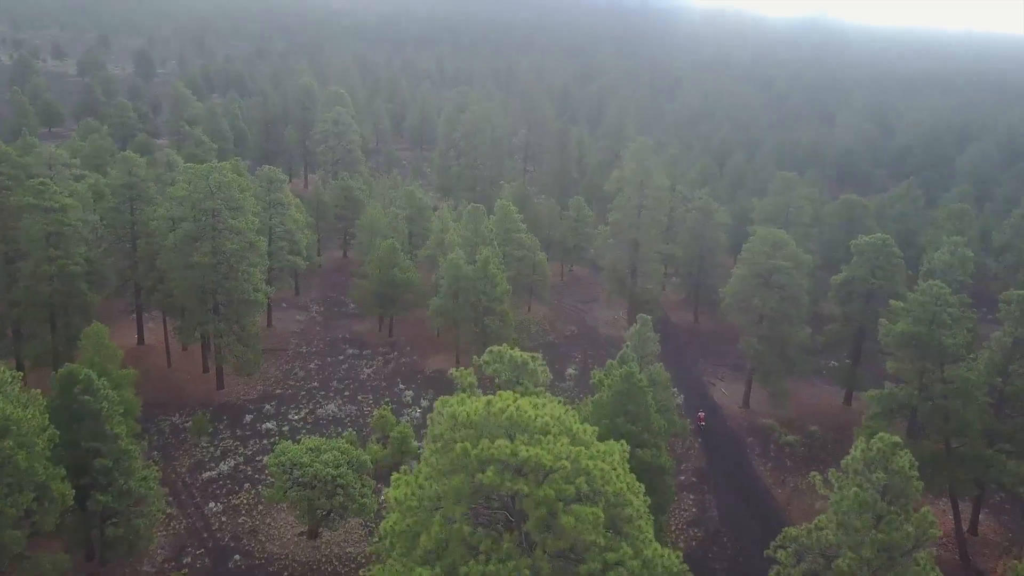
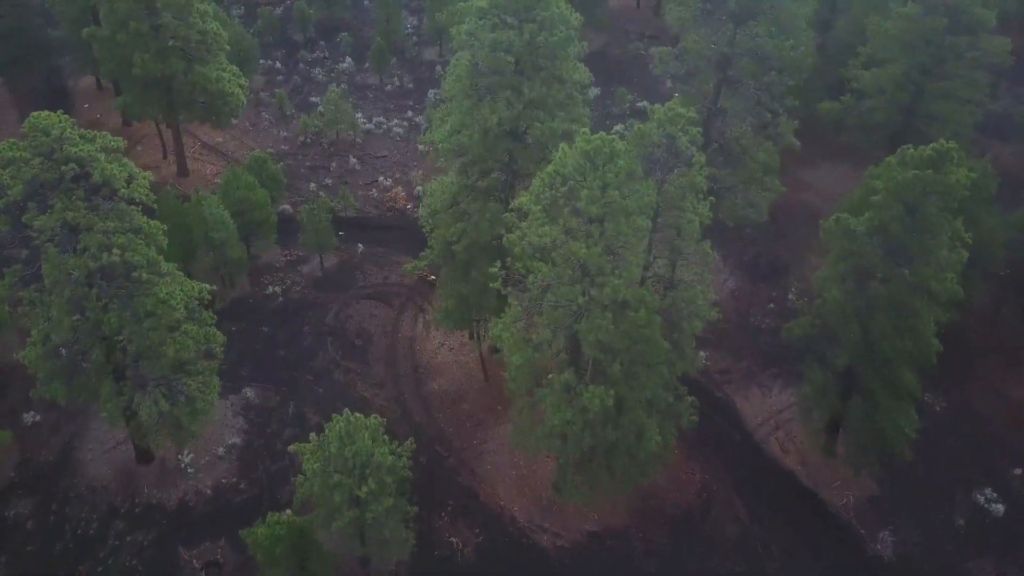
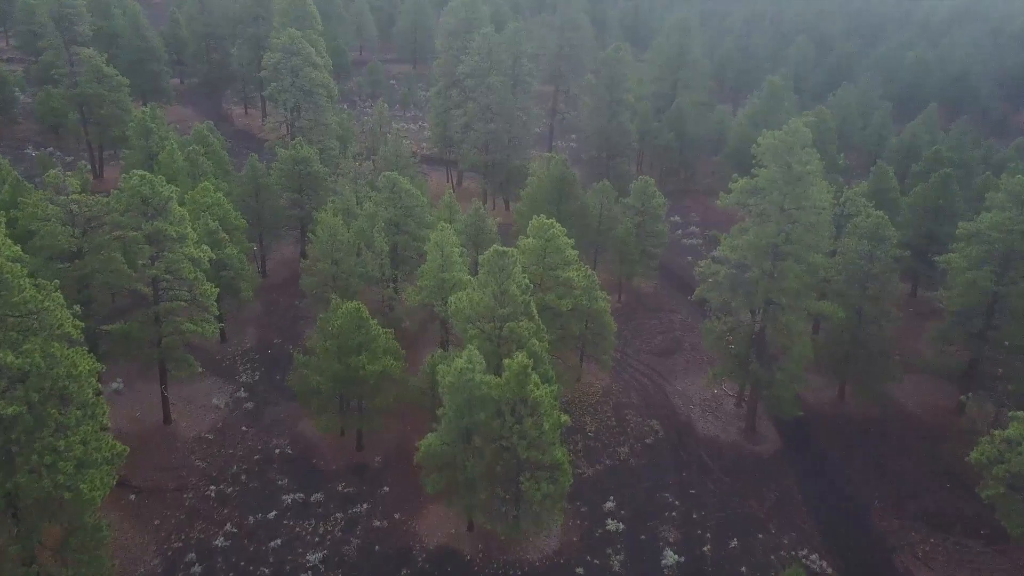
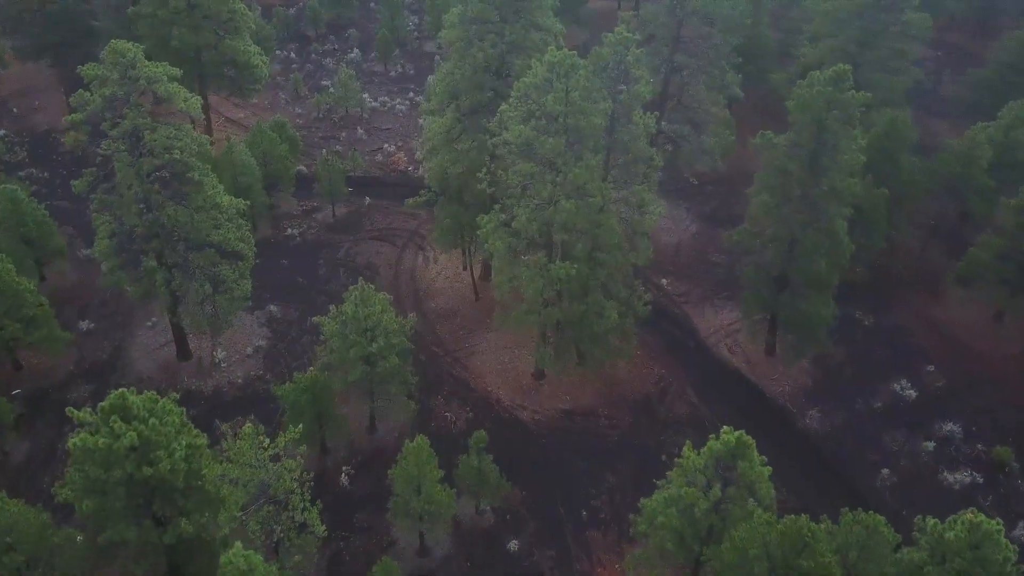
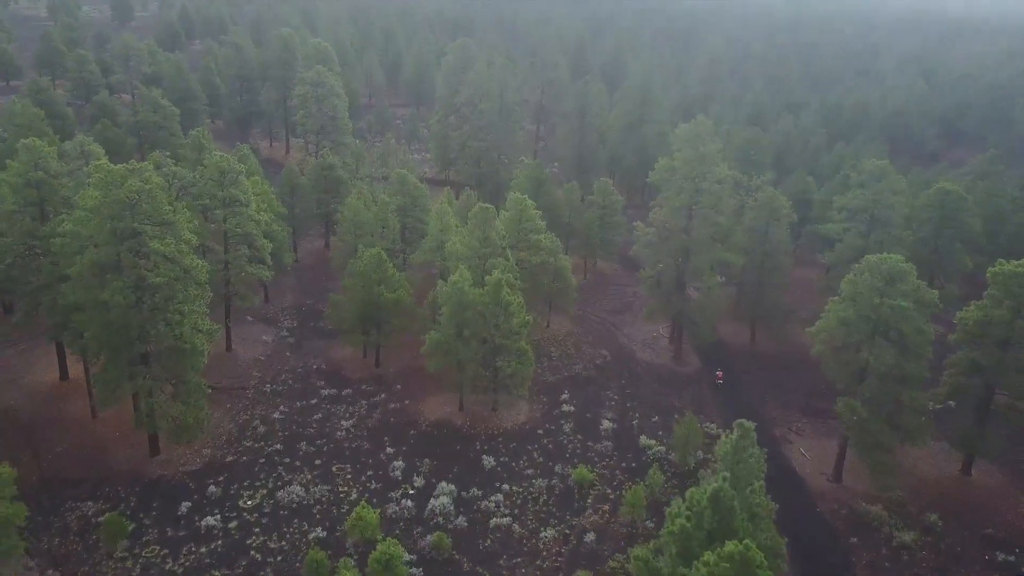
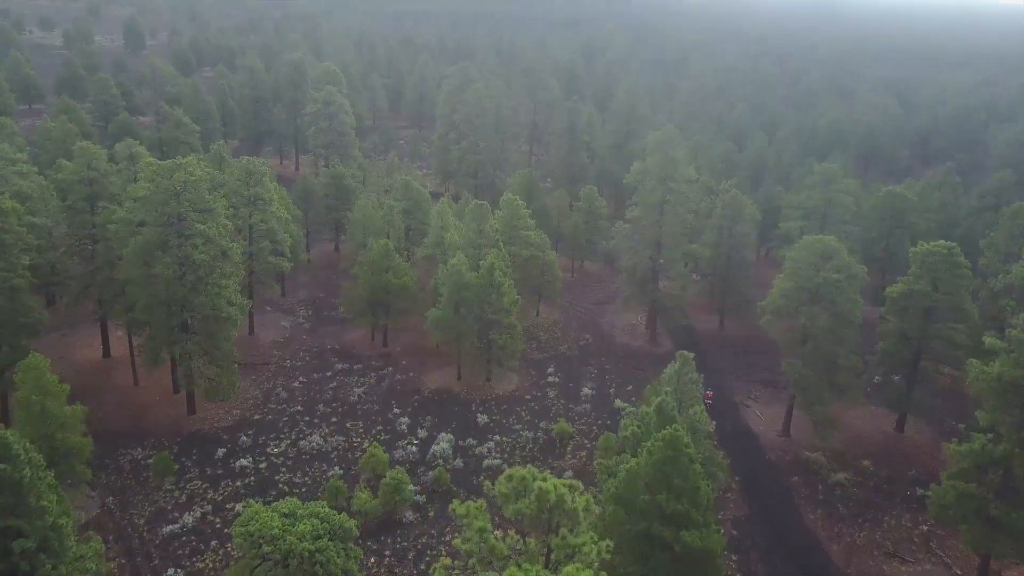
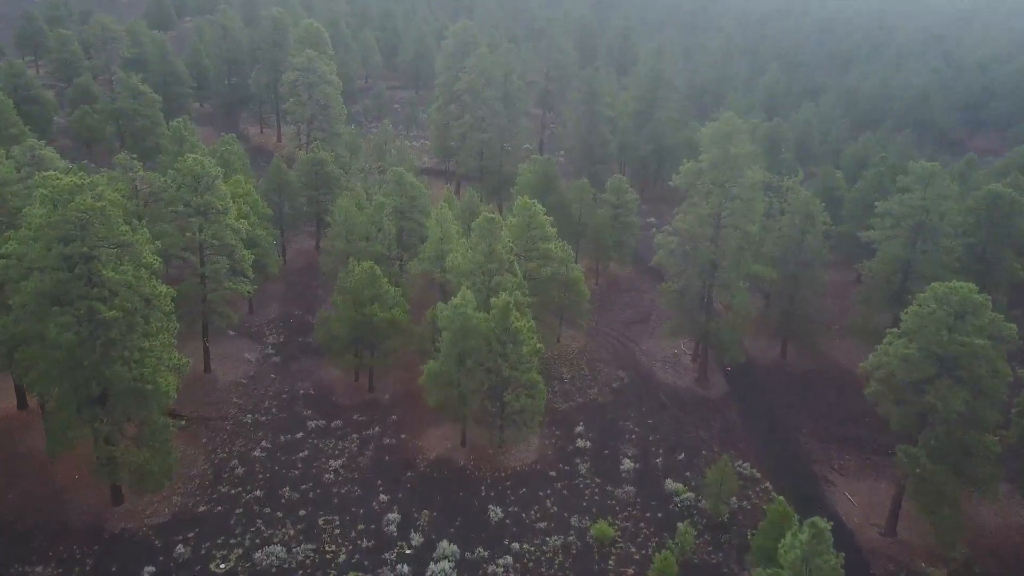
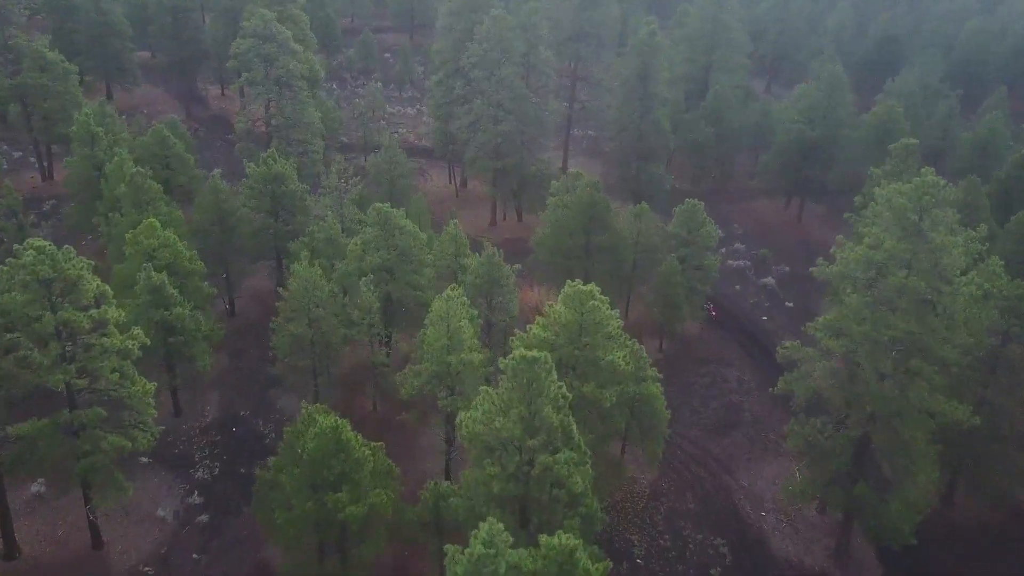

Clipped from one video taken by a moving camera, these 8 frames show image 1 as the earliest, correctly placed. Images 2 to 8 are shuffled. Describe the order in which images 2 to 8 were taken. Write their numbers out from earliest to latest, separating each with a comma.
6, 5, 7, 3, 8, 4, 2
